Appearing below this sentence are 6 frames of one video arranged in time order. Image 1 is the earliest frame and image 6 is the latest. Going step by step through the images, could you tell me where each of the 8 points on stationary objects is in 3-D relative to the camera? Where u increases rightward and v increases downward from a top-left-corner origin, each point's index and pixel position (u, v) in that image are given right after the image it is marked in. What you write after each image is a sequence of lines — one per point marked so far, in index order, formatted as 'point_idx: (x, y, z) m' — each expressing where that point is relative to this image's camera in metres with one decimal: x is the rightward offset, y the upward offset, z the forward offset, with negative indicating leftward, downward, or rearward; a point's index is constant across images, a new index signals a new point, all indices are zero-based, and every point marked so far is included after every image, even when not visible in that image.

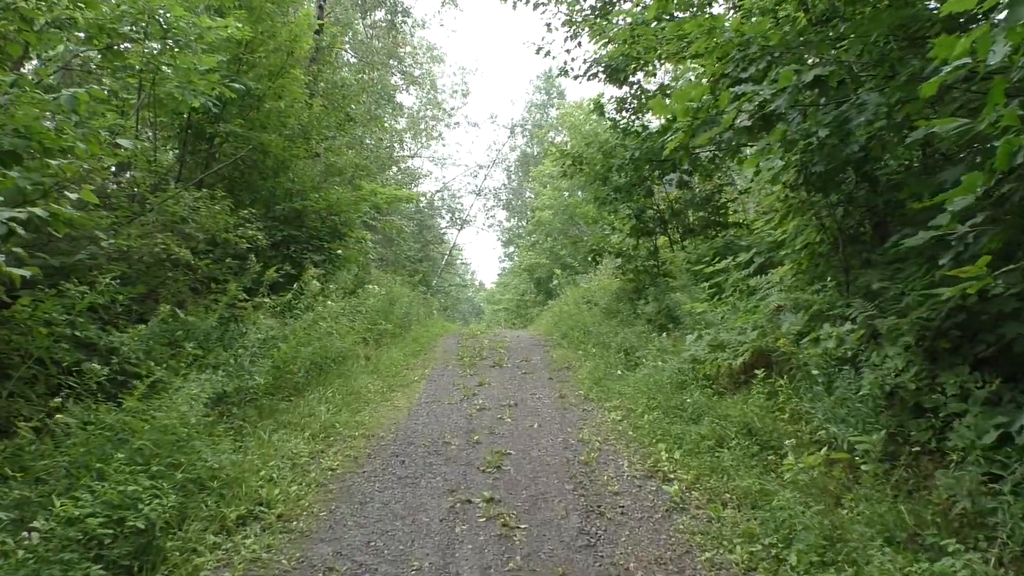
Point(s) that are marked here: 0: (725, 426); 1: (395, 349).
0: (+1.4, -0.9, +5.2) m
1: (-1.4, -0.8, +9.5) m
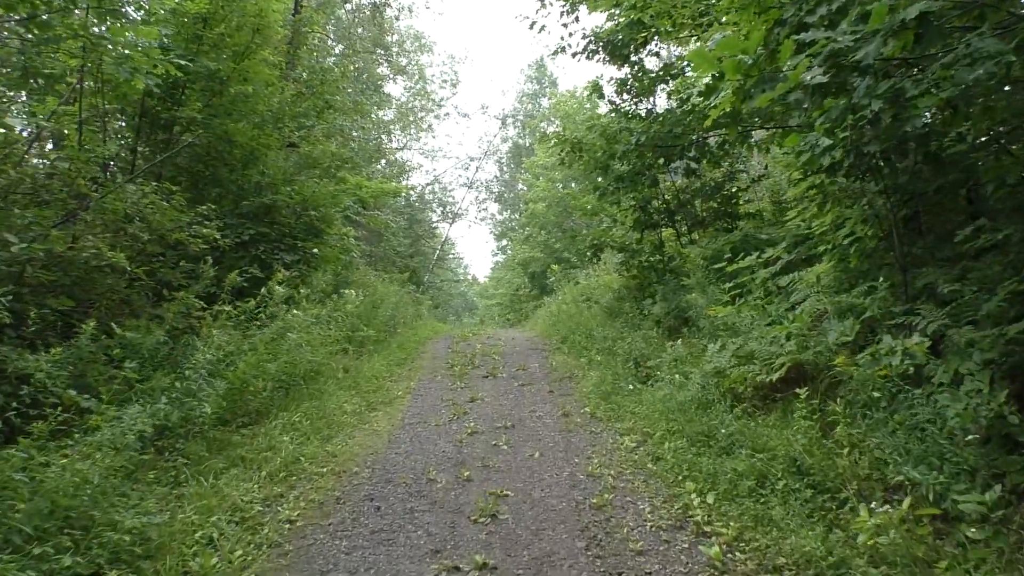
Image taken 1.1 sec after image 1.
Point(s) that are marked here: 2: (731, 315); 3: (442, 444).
0: (+1.4, -1.0, +4.3) m
1: (-1.5, -0.8, +8.5) m
2: (+1.7, -0.2, +6.2) m
3: (-0.5, -1.1, +5.6) m
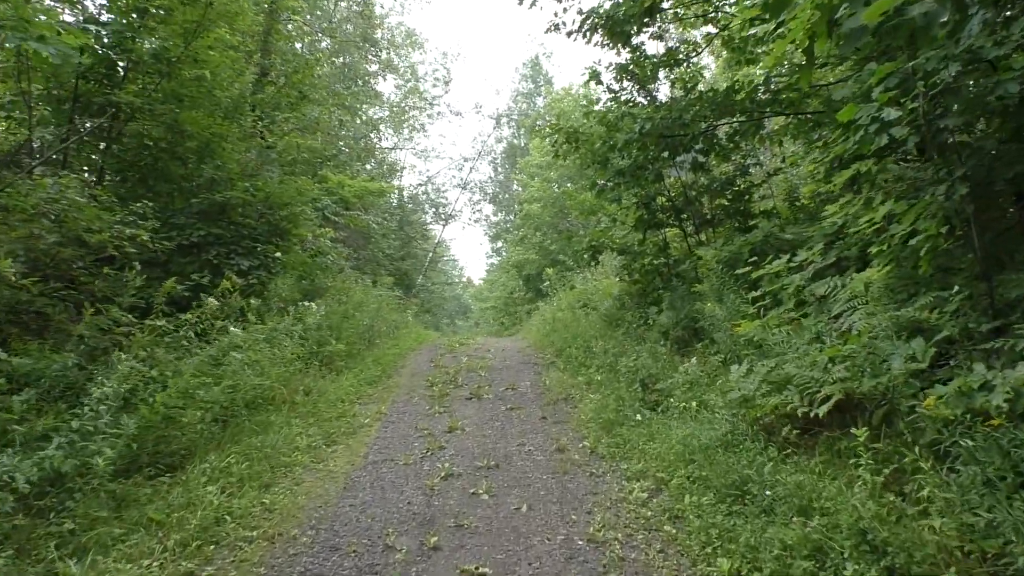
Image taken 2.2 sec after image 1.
0: (+1.3, -1.0, +3.3) m
1: (-1.6, -0.9, +7.5) m
2: (+1.6, -0.3, +5.1) m
3: (-0.6, -1.2, +4.6) m
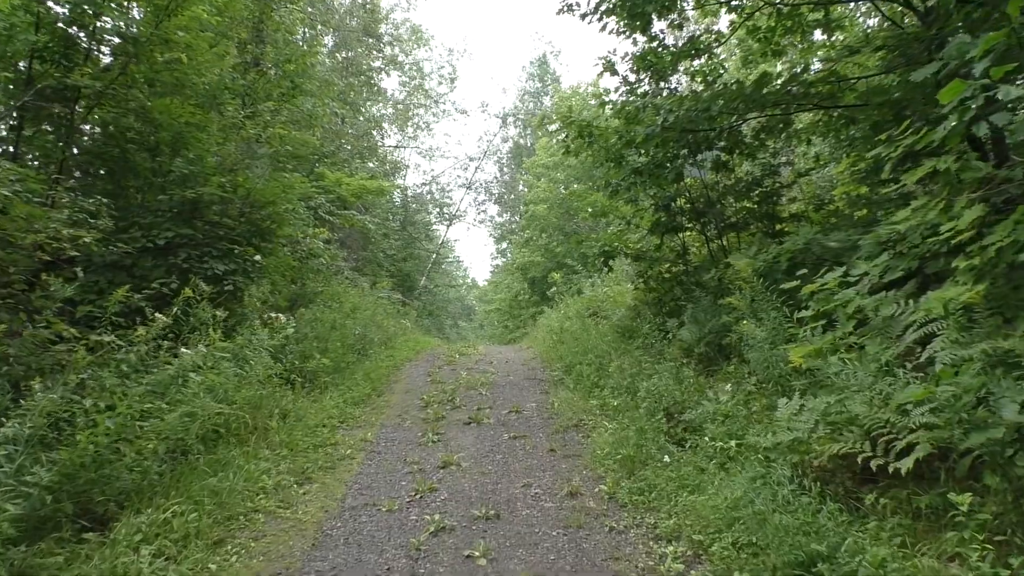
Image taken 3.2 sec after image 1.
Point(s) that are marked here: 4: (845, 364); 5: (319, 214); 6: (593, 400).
0: (+1.3, -1.1, +2.5) m
1: (-1.6, -0.9, +6.7) m
2: (+1.6, -0.4, +4.3) m
3: (-0.6, -1.3, +3.8) m
4: (+1.8, -0.4, +4.2) m
5: (-3.1, +1.2, +12.4) m
6: (+0.7, -0.9, +6.6) m
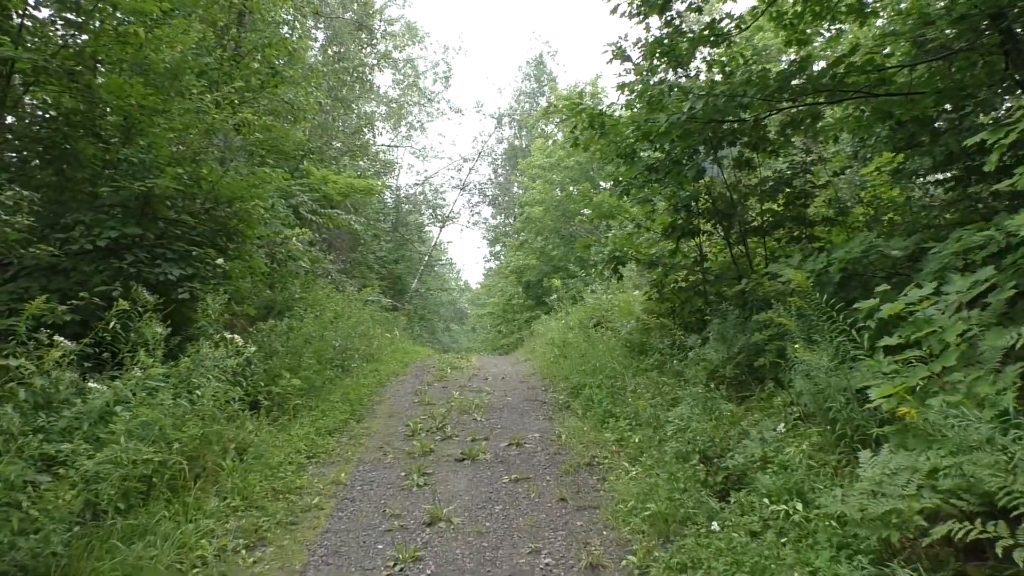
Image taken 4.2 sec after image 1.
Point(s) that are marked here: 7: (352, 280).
0: (+1.4, -1.2, +1.6) m
1: (-1.6, -1.0, +5.7) m
2: (+1.7, -0.5, +3.4) m
3: (-0.6, -1.4, +2.8) m
4: (+1.8, -0.5, +3.2) m
5: (-3.1, +1.1, +11.5) m
6: (+0.7, -1.0, +5.6) m
7: (-3.2, +0.2, +15.6) m
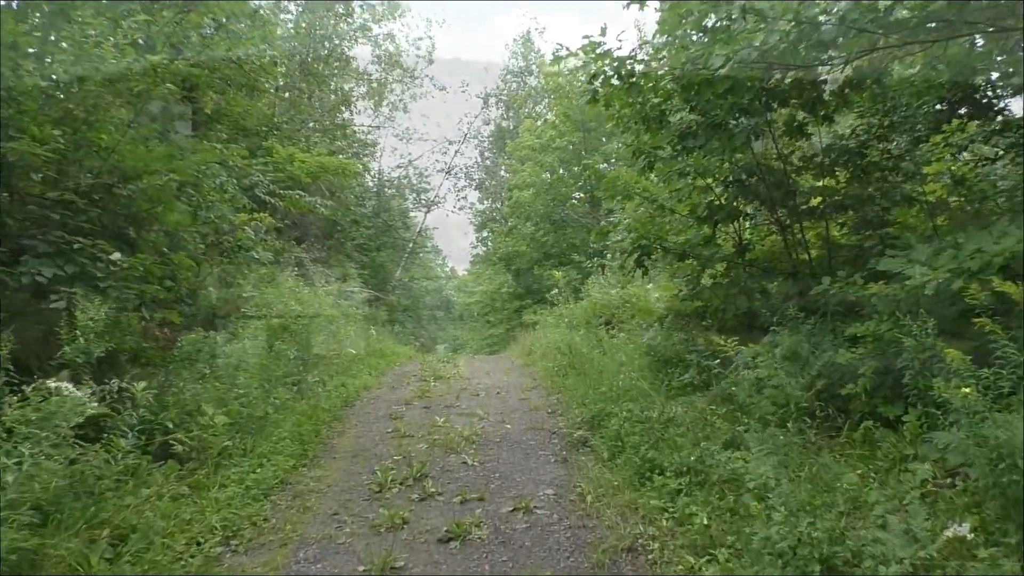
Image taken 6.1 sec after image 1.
0: (+1.5, -1.3, 0.0) m
1: (-1.6, -1.0, +4.1) m
2: (+1.7, -0.5, +1.8) m
3: (-0.5, -1.4, +1.2) m
4: (+1.9, -0.6, +1.7) m
5: (-3.2, +1.2, +9.8) m
6: (+0.7, -1.1, +4.0) m
7: (-3.4, +0.3, +13.9) m
